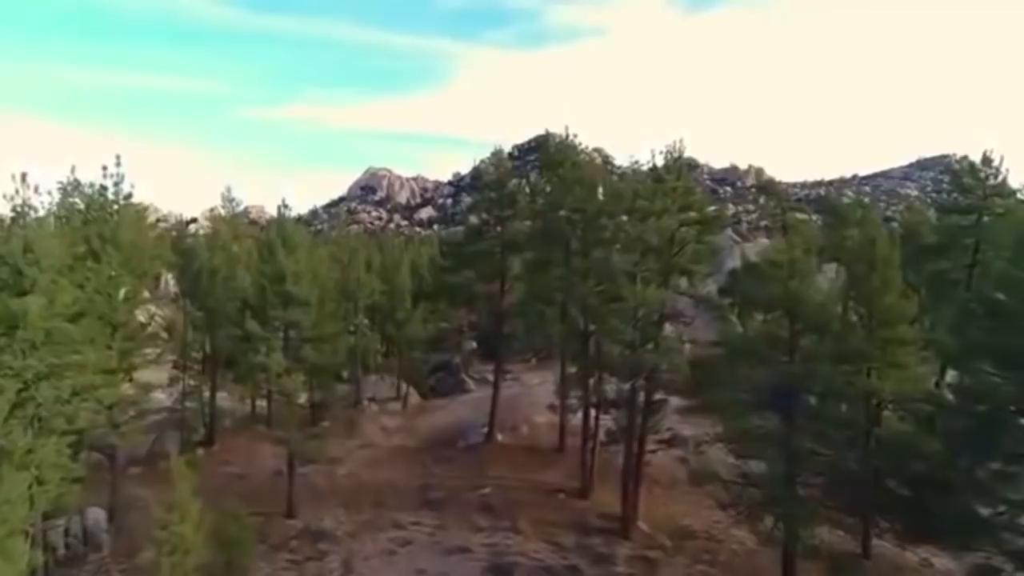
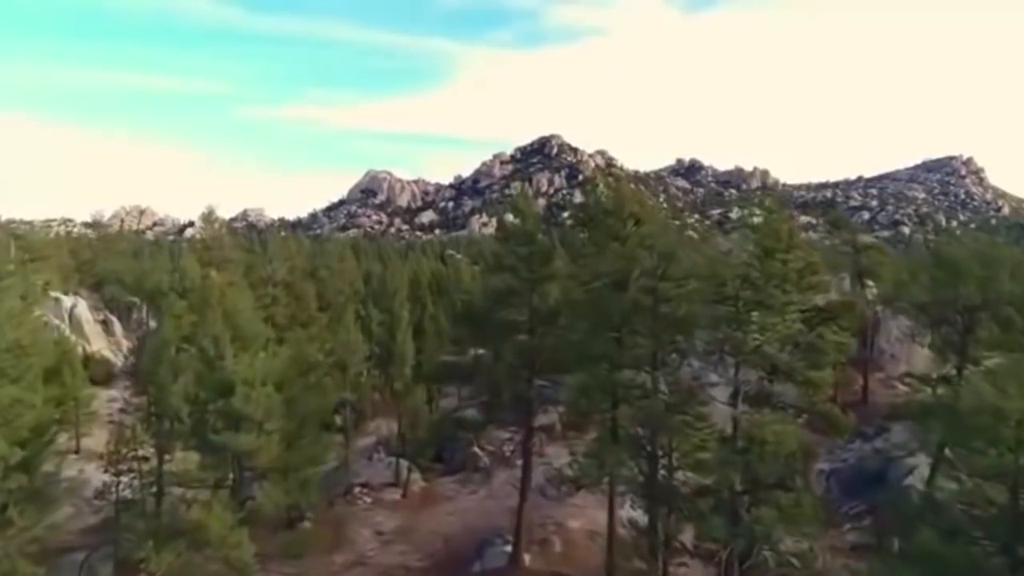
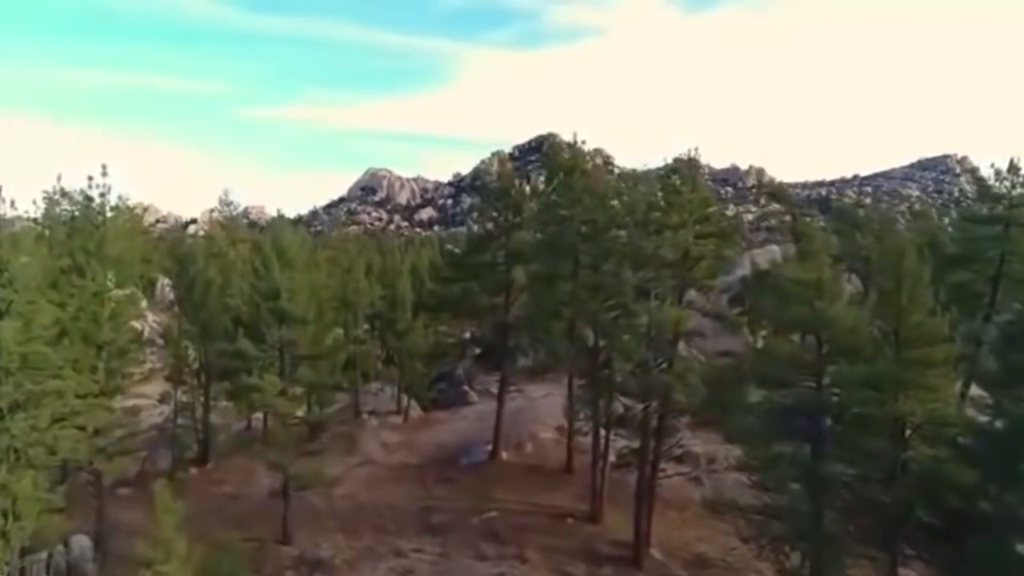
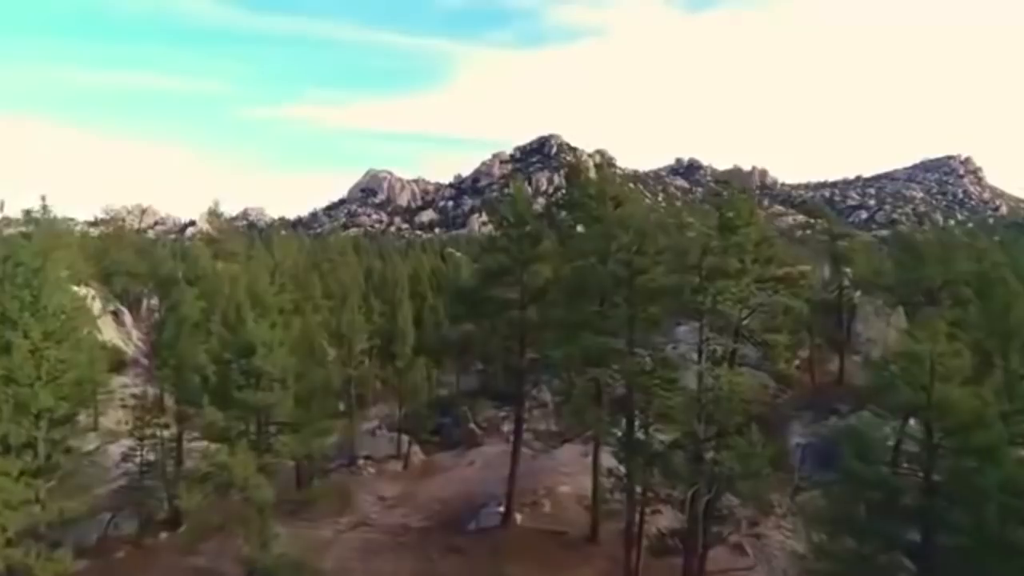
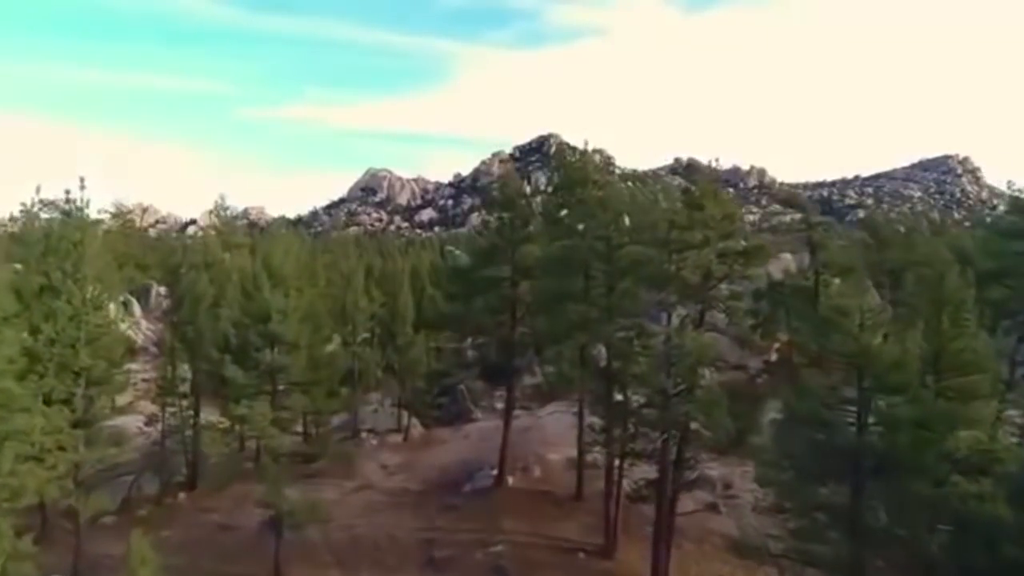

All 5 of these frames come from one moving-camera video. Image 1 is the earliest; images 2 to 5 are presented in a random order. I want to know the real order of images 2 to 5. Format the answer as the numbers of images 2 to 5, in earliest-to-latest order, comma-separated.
3, 5, 4, 2
